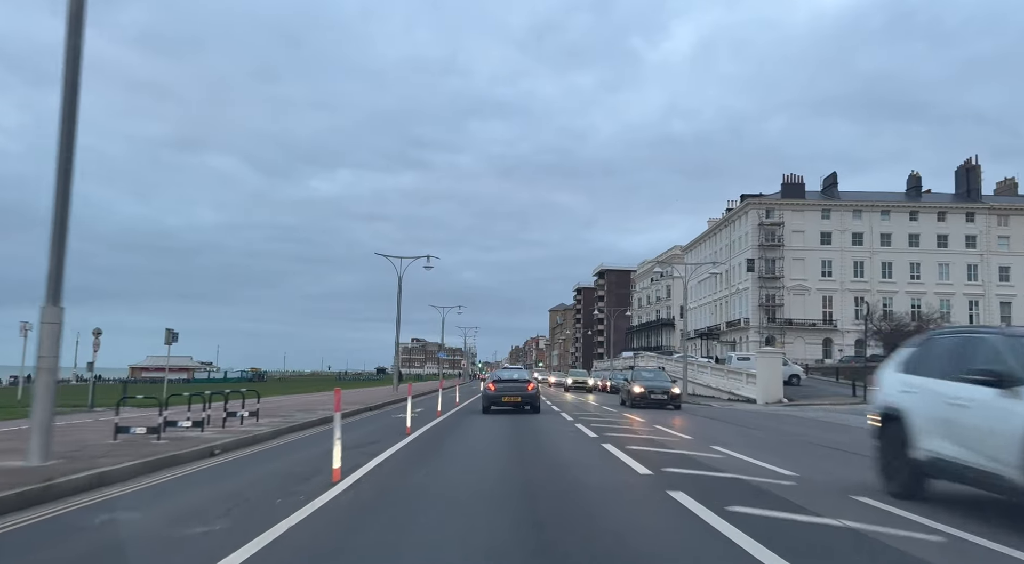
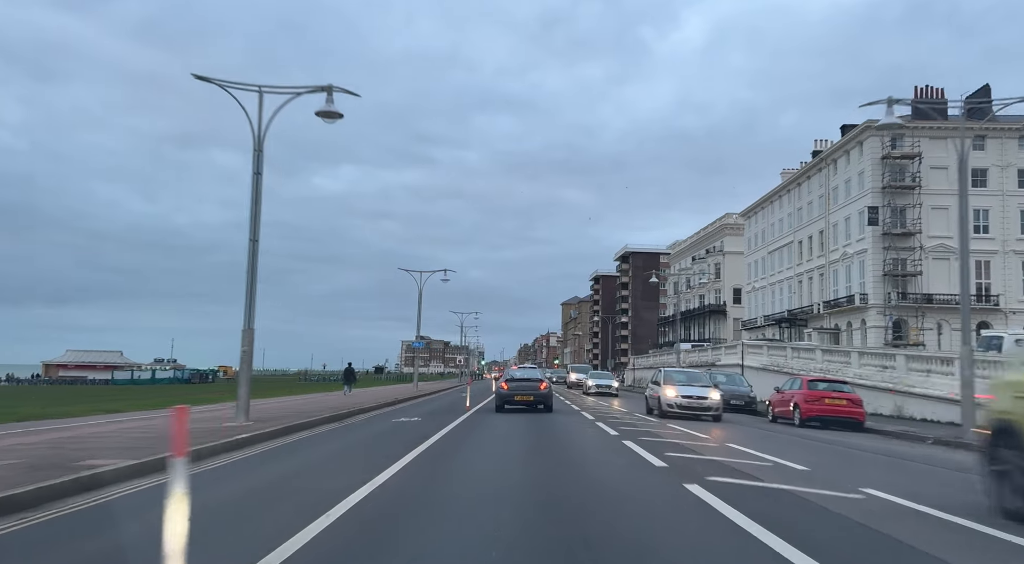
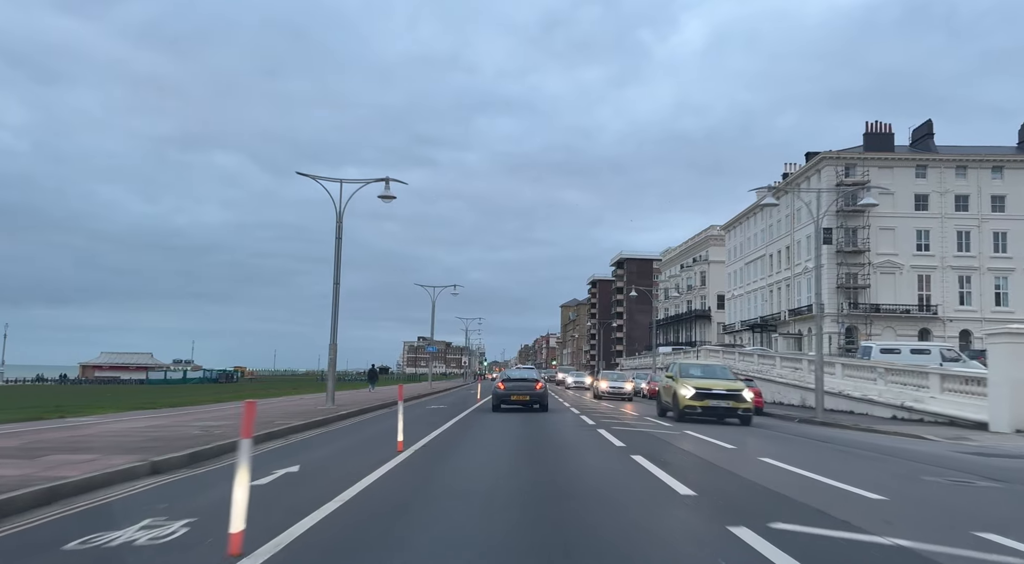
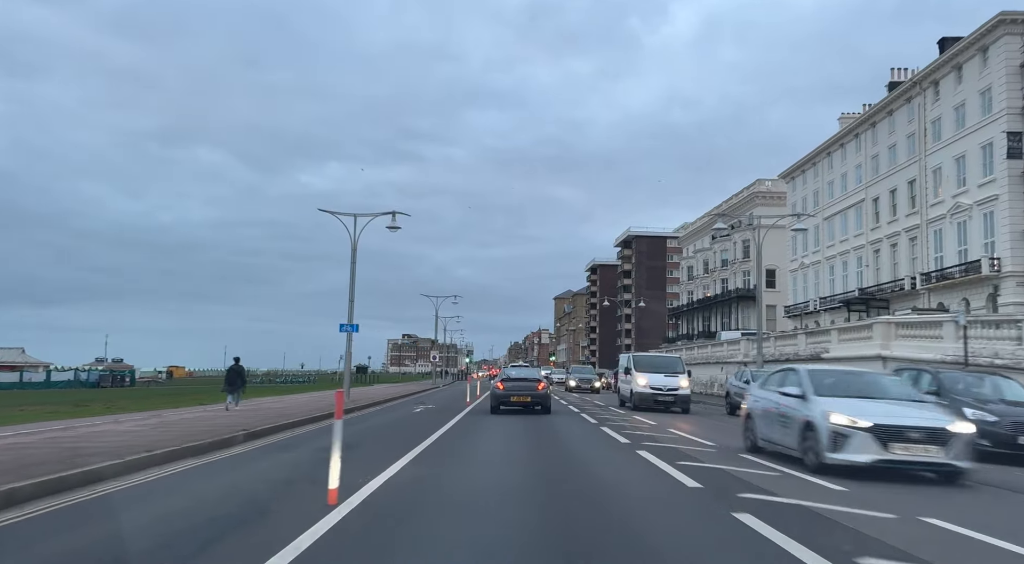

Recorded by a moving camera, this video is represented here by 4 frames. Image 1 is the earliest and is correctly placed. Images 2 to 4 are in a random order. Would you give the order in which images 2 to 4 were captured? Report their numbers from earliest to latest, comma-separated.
3, 2, 4
